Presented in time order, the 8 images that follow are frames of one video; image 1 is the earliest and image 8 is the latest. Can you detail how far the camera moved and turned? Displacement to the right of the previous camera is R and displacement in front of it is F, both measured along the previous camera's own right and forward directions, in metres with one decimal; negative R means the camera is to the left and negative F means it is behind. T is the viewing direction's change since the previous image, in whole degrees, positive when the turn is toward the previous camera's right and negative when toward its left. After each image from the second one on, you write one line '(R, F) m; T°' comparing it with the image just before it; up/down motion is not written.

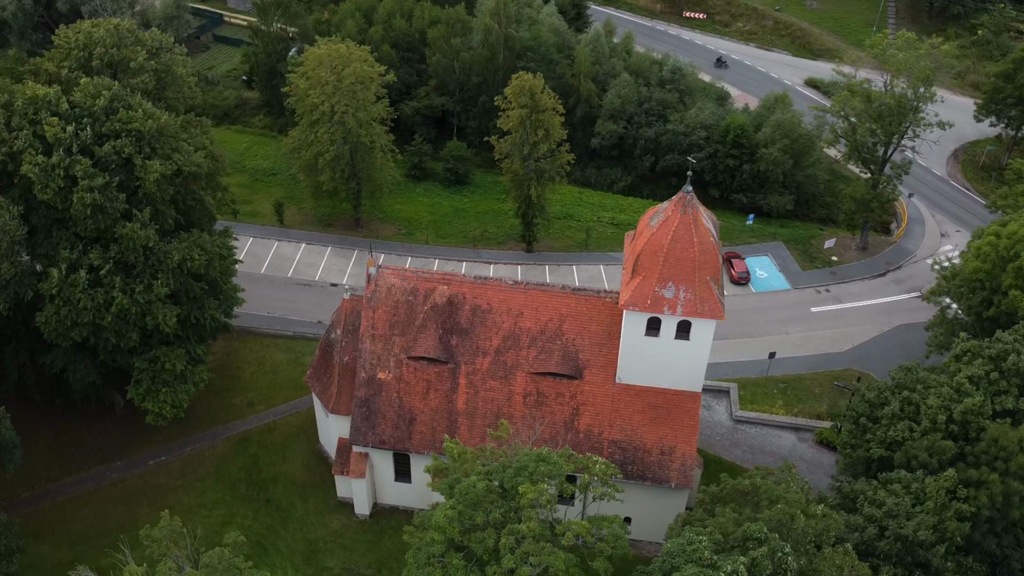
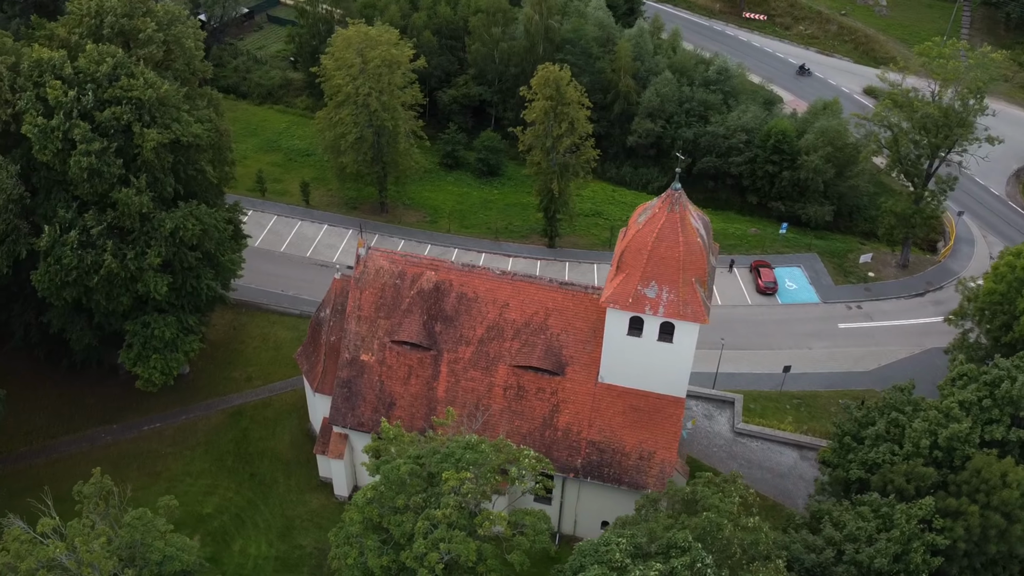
(+3.5, +0.8) m; -5°
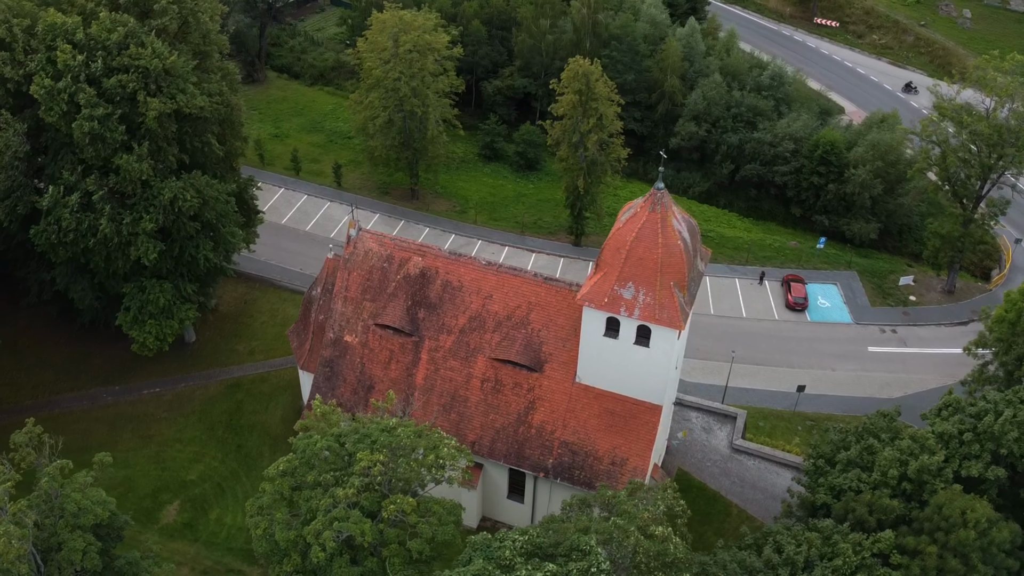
(+4.0, +0.8) m; -5°
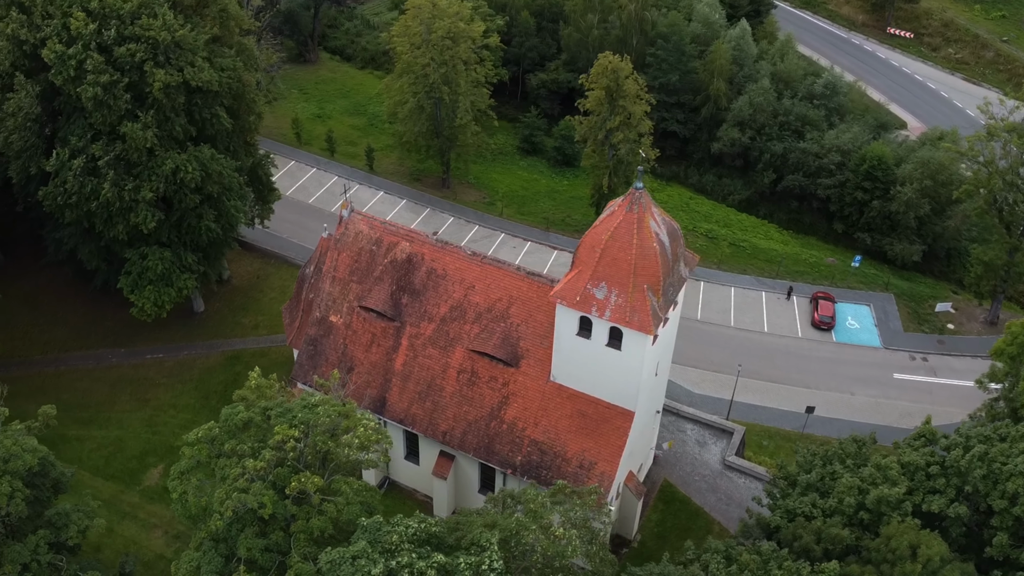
(+3.9, +0.8) m; -5°
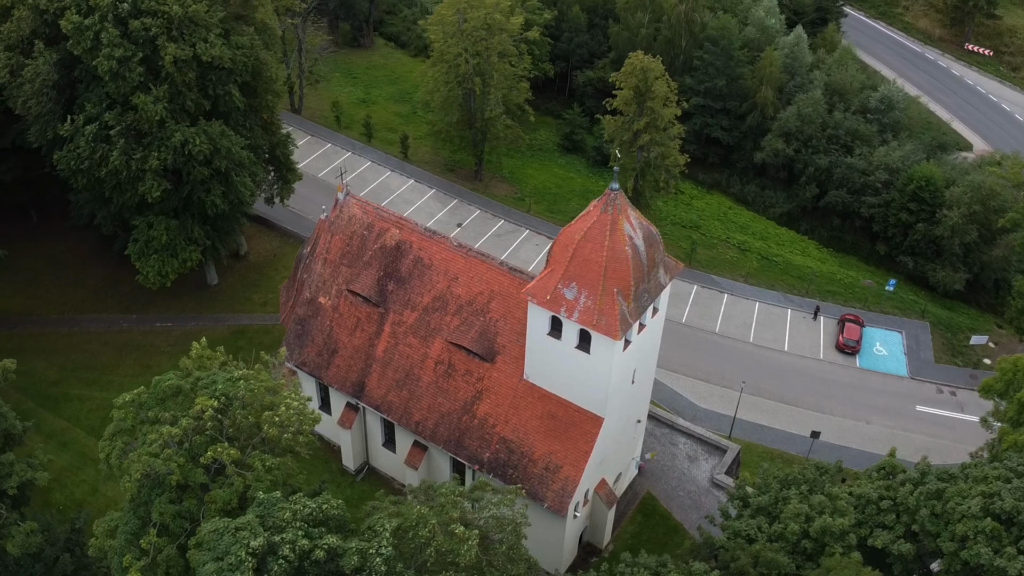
(+3.9, +0.7) m; -5°
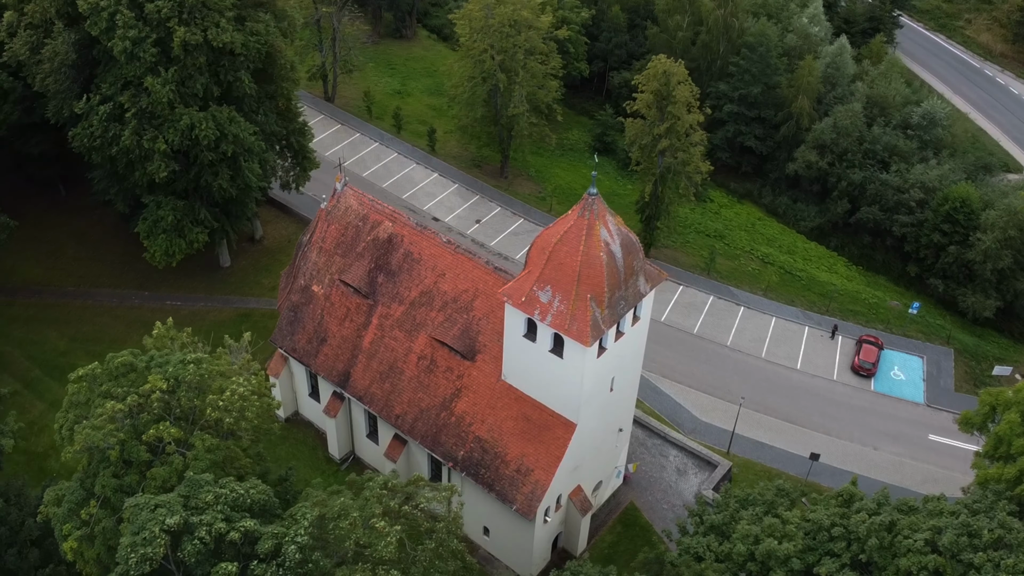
(+3.0, +0.4) m; -4°
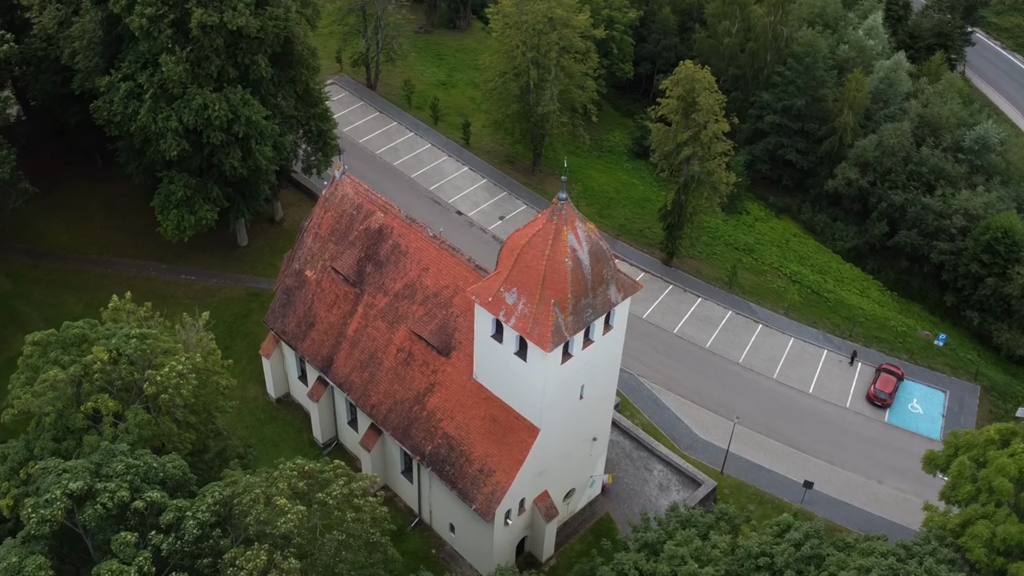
(+3.7, +0.5) m; -5°
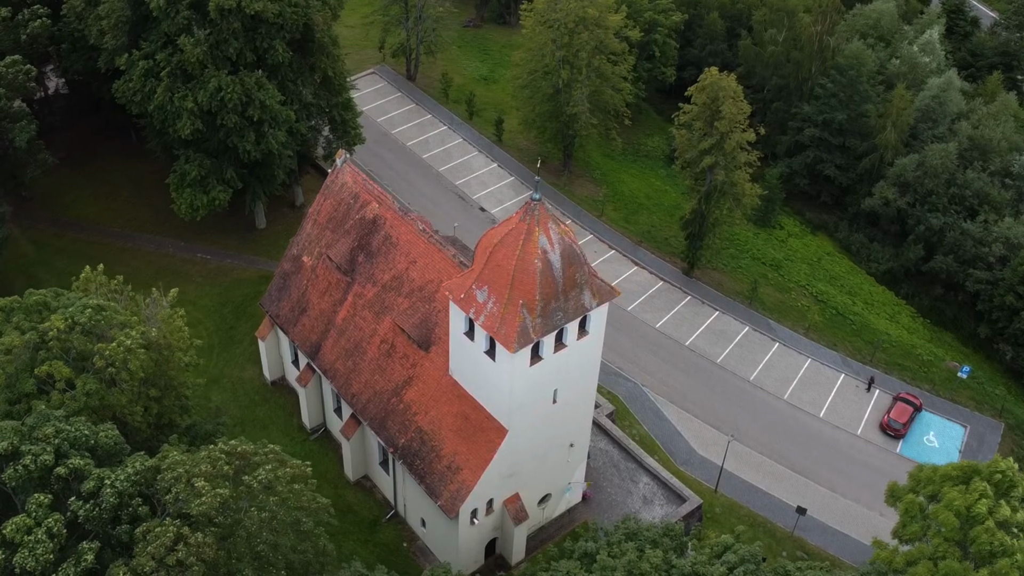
(+3.3, +0.6) m; -5°
